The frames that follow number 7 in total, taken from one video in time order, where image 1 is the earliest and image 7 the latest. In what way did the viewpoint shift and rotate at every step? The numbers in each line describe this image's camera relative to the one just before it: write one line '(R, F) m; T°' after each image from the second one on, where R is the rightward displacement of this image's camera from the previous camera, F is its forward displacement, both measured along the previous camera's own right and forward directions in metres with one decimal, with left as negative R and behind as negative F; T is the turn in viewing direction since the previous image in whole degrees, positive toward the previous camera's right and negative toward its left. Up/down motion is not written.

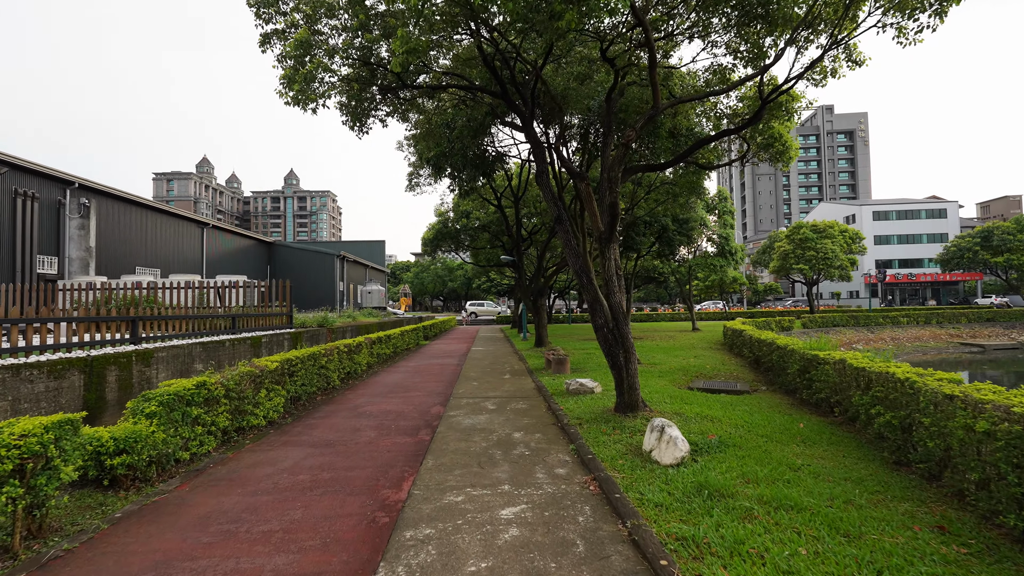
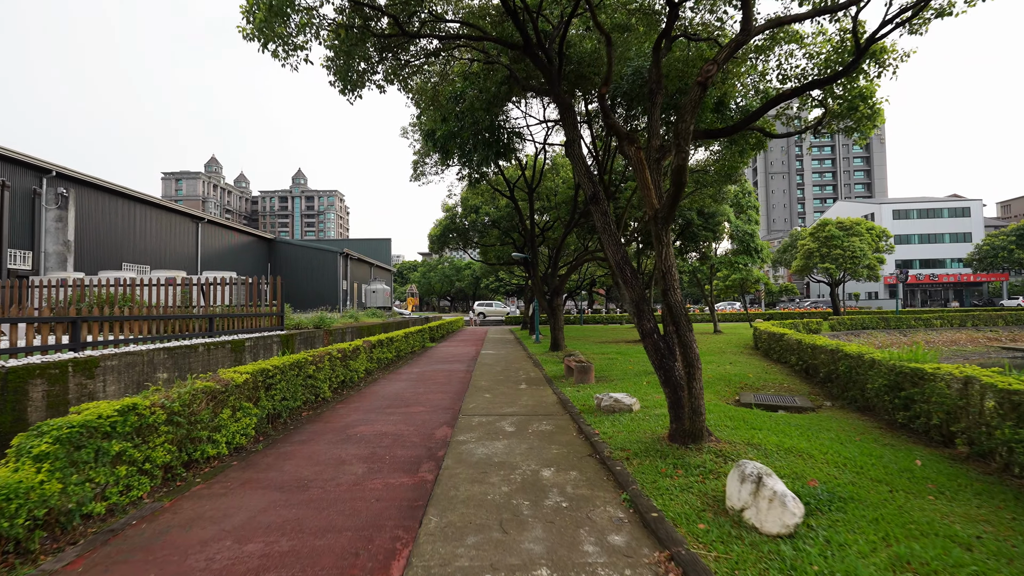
(-0.2, +1.1) m; -1°
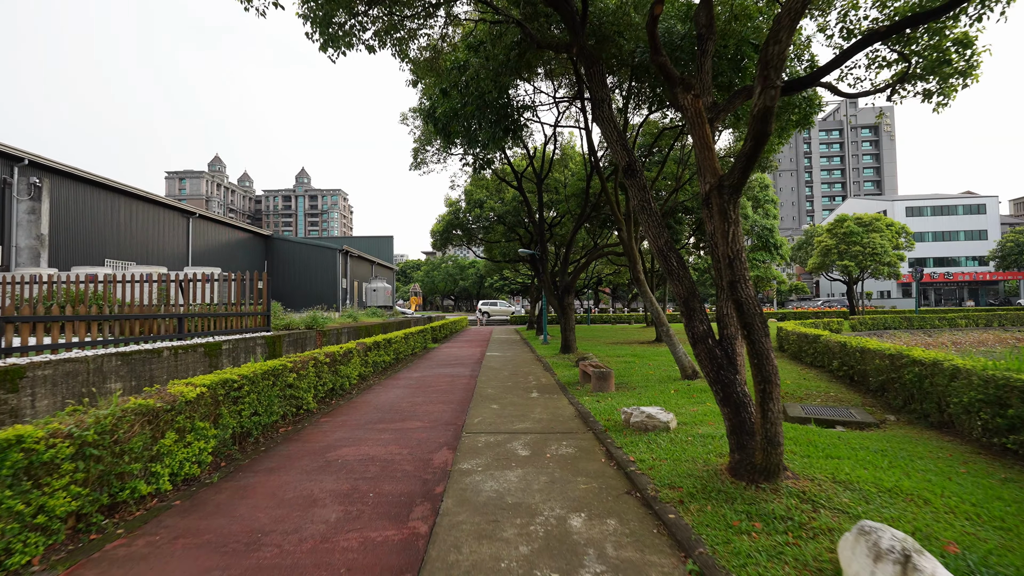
(-0.1, +0.9) m; 0°
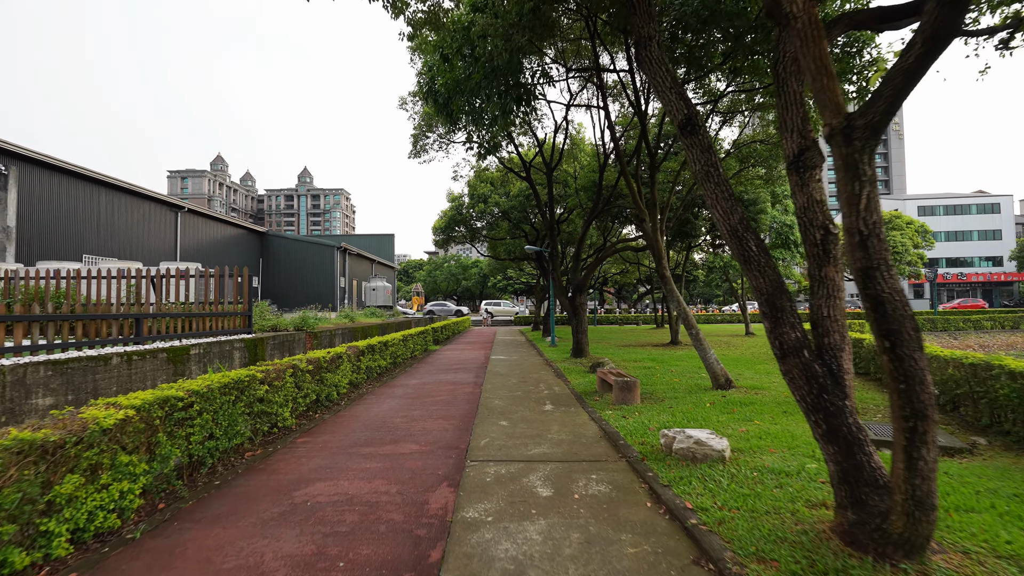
(-0.1, +0.9) m; 0°
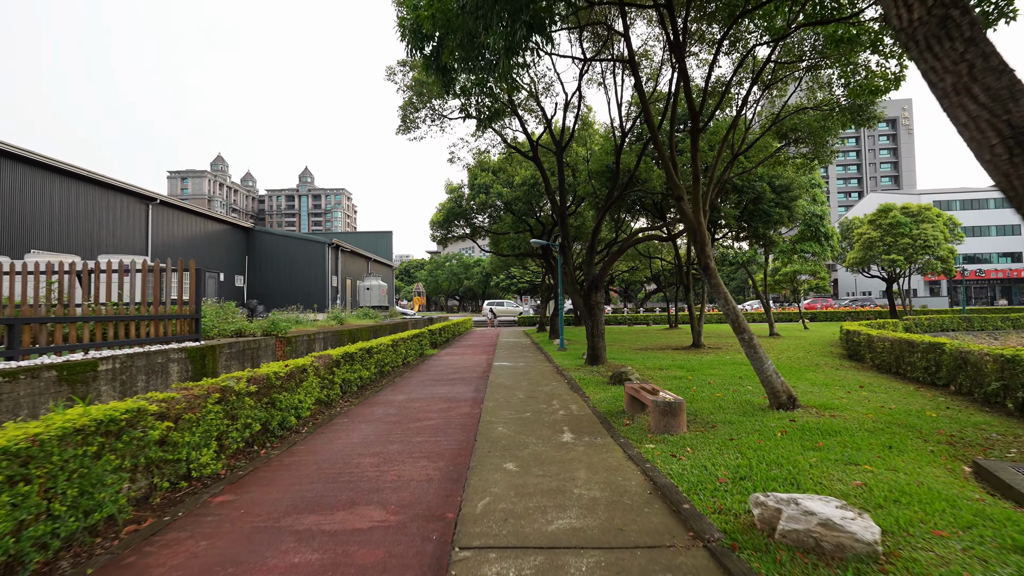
(0.0, +1.5) m; 0°
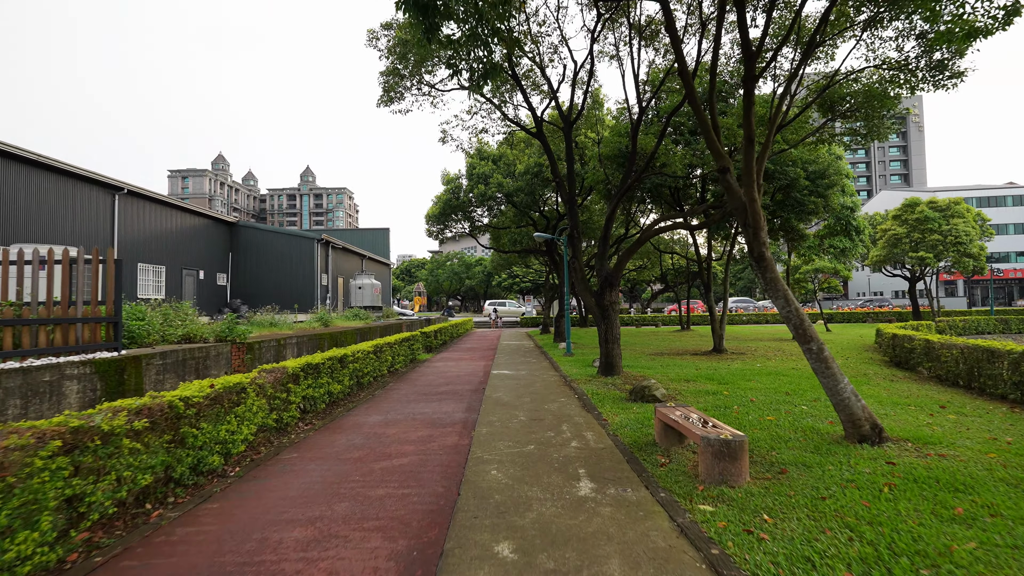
(0.0, +1.4) m; 0°
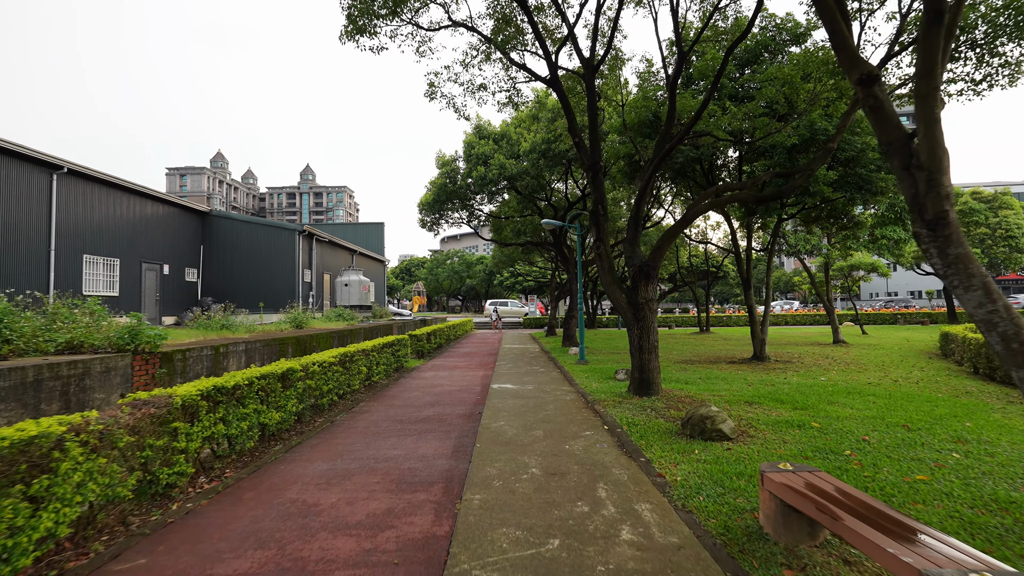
(0.0, +2.0) m; 0°
